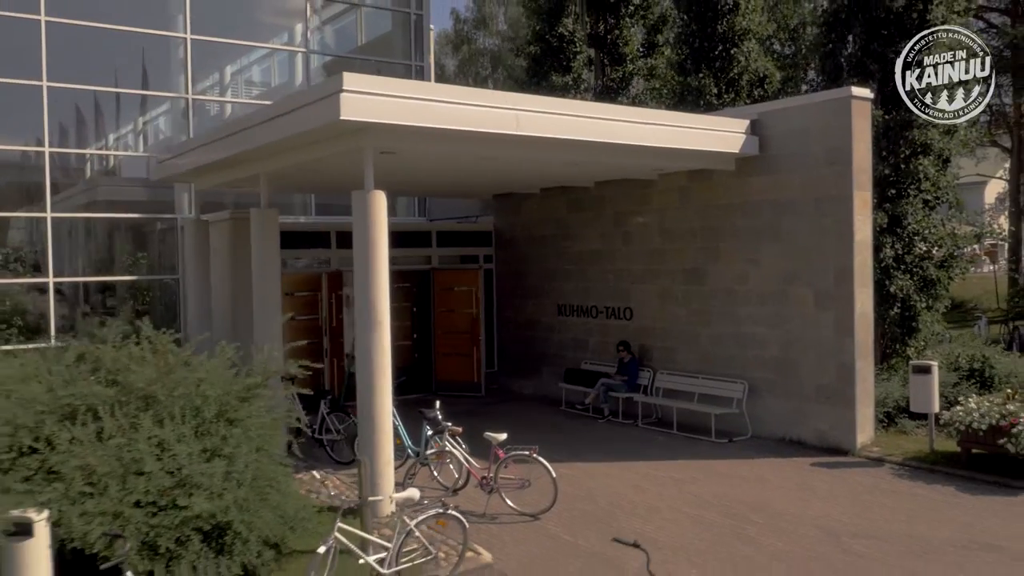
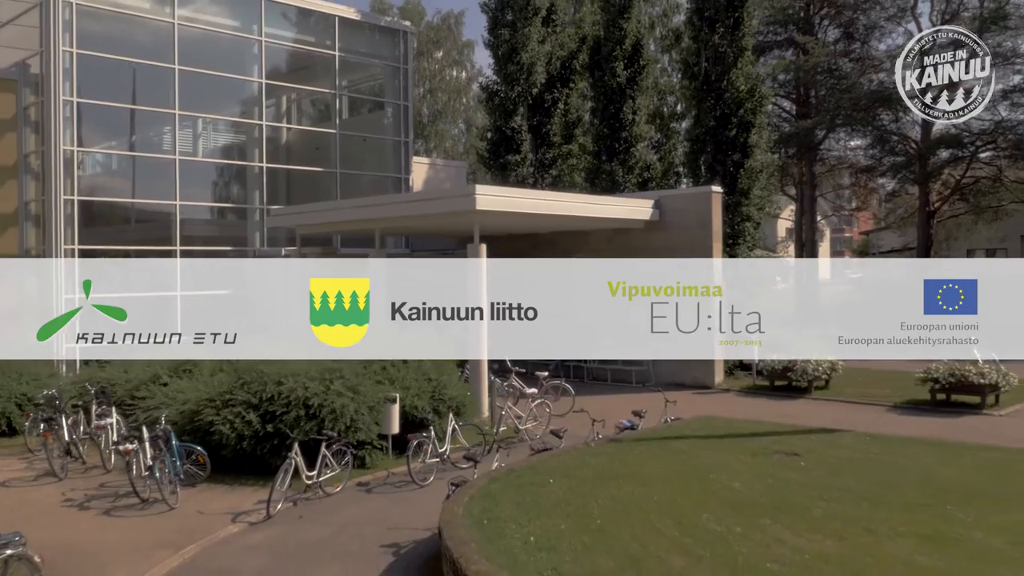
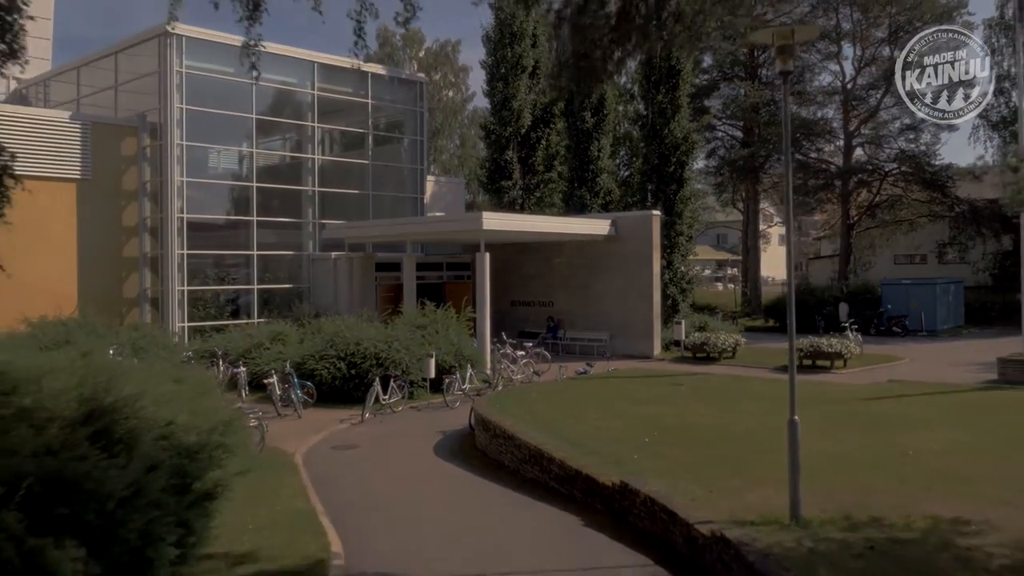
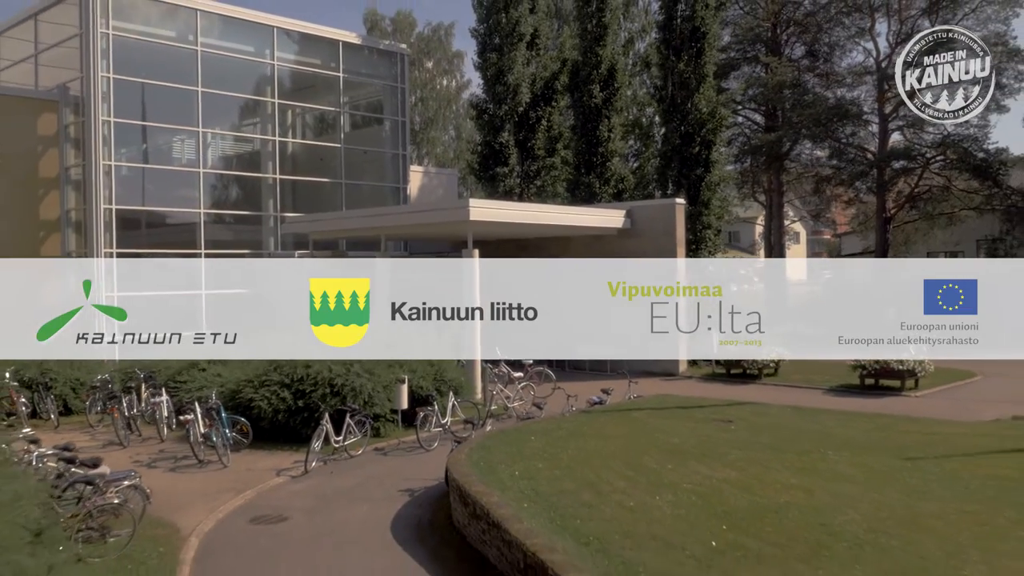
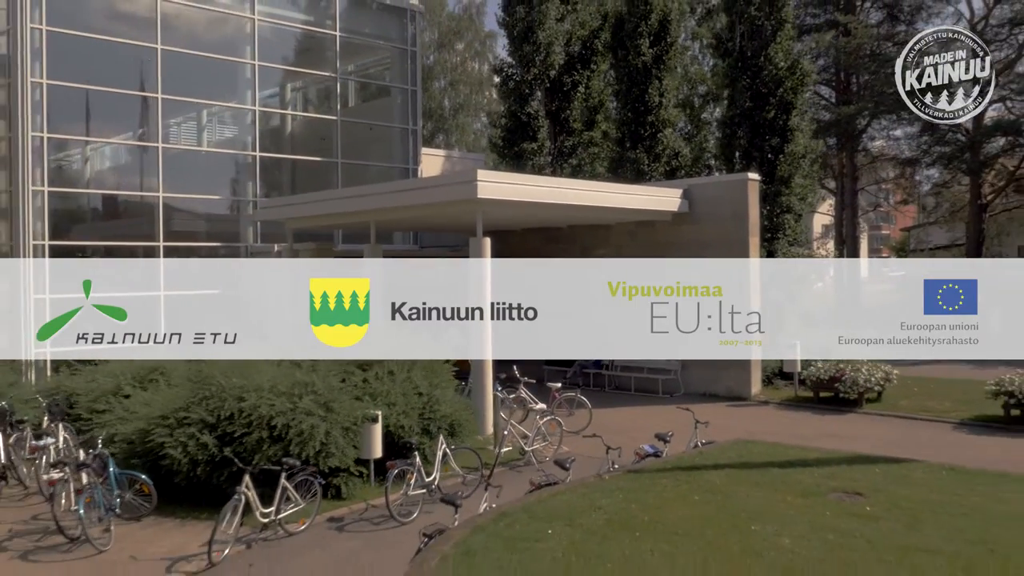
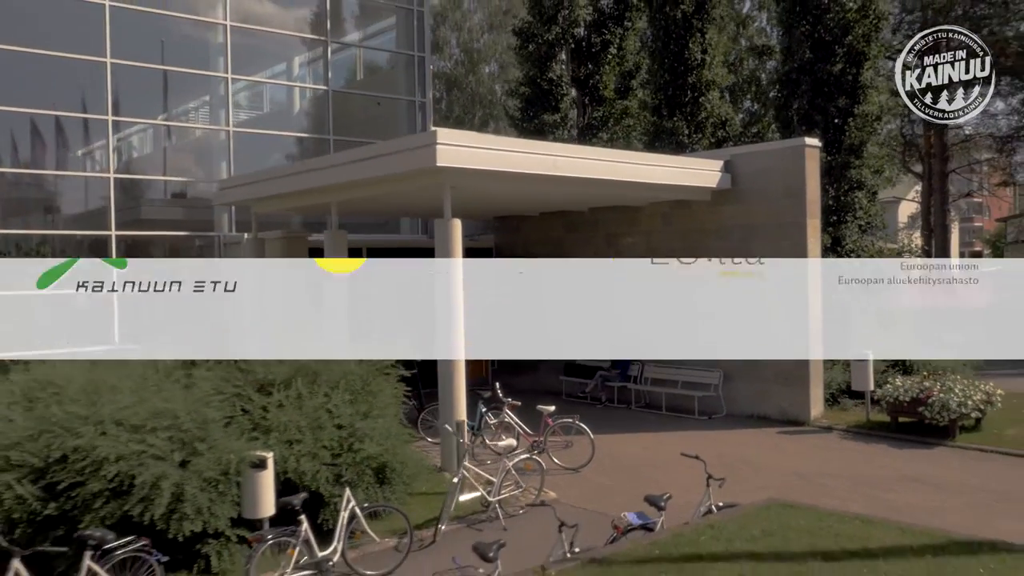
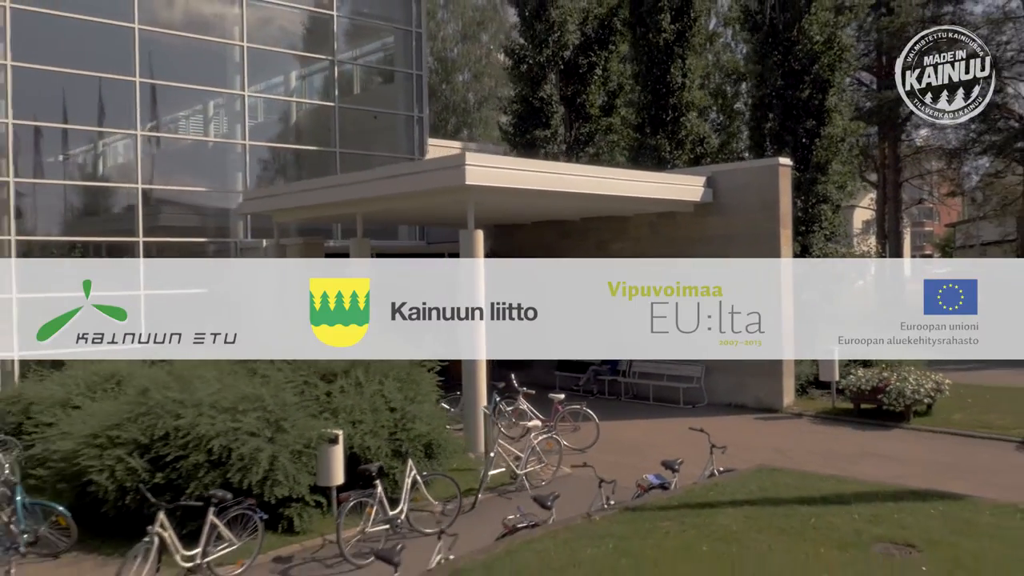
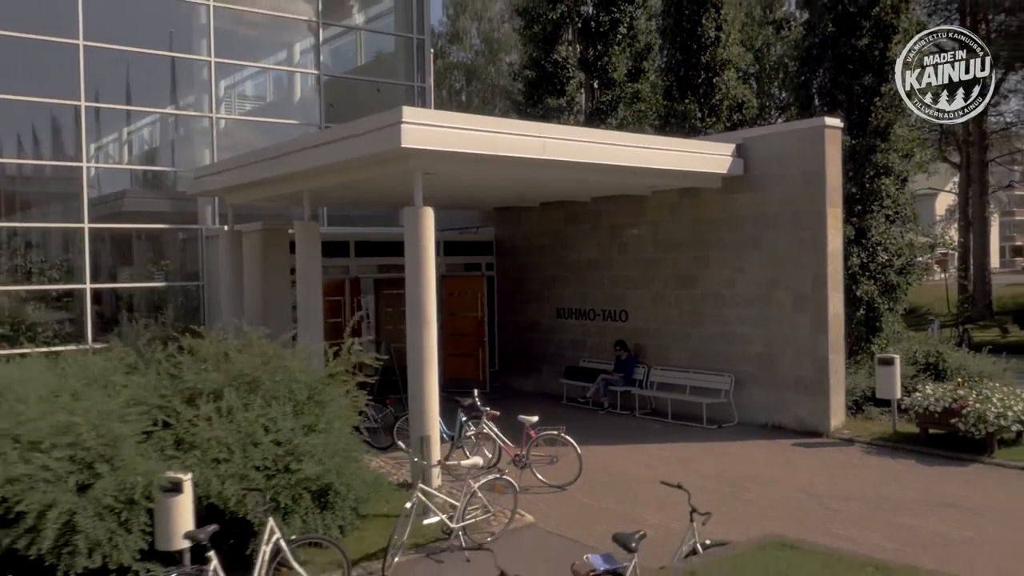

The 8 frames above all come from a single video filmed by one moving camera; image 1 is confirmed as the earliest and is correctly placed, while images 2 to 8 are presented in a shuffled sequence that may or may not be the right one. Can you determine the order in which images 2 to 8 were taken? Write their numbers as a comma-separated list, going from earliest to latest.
8, 6, 7, 5, 2, 4, 3
